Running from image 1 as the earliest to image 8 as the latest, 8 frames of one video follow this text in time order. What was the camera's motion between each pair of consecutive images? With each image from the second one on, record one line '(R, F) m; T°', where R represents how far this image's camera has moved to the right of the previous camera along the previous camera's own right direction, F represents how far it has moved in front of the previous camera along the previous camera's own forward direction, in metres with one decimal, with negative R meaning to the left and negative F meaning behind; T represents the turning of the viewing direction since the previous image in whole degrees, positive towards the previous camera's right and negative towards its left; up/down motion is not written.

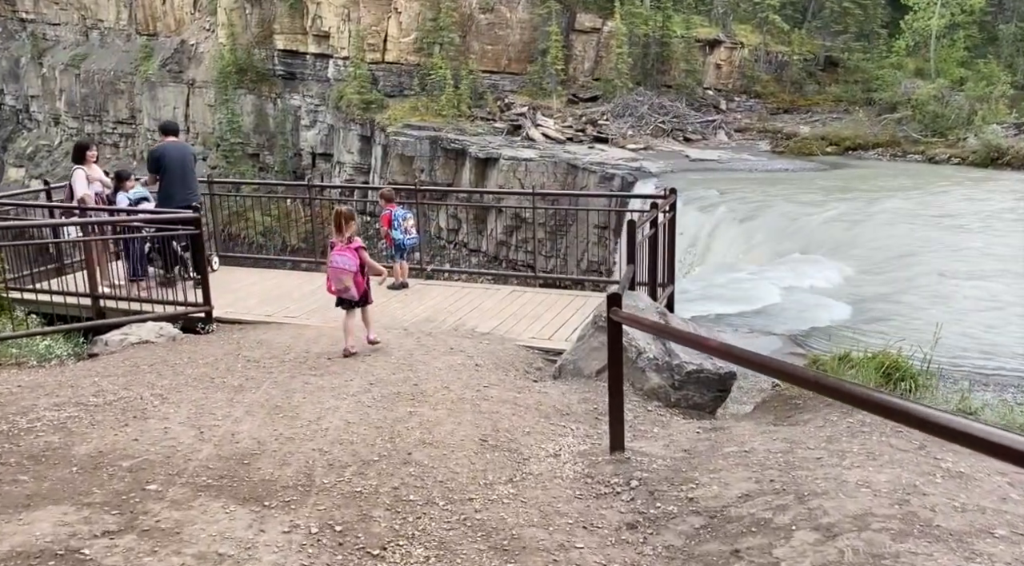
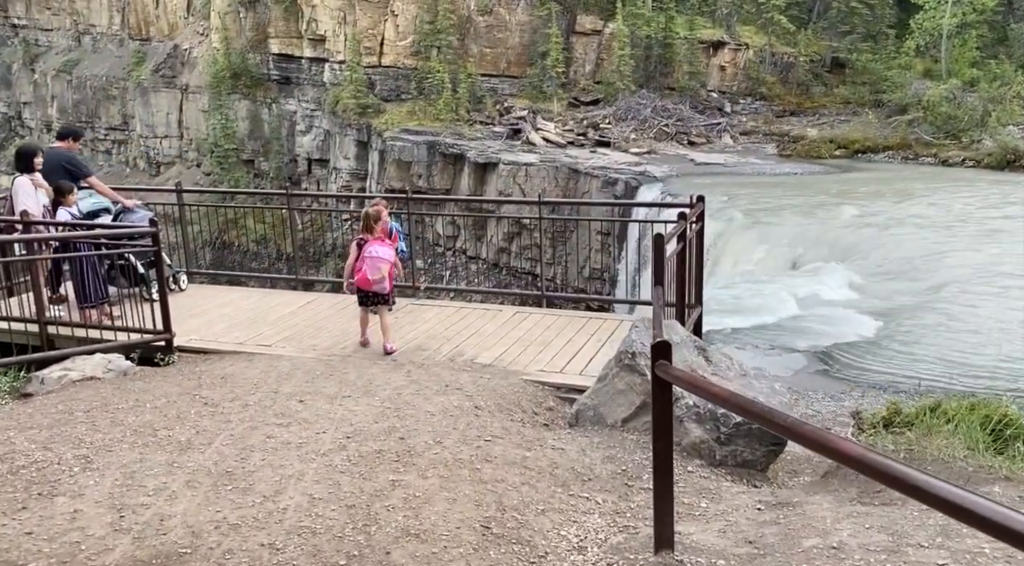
(0.0, +0.9) m; 0°
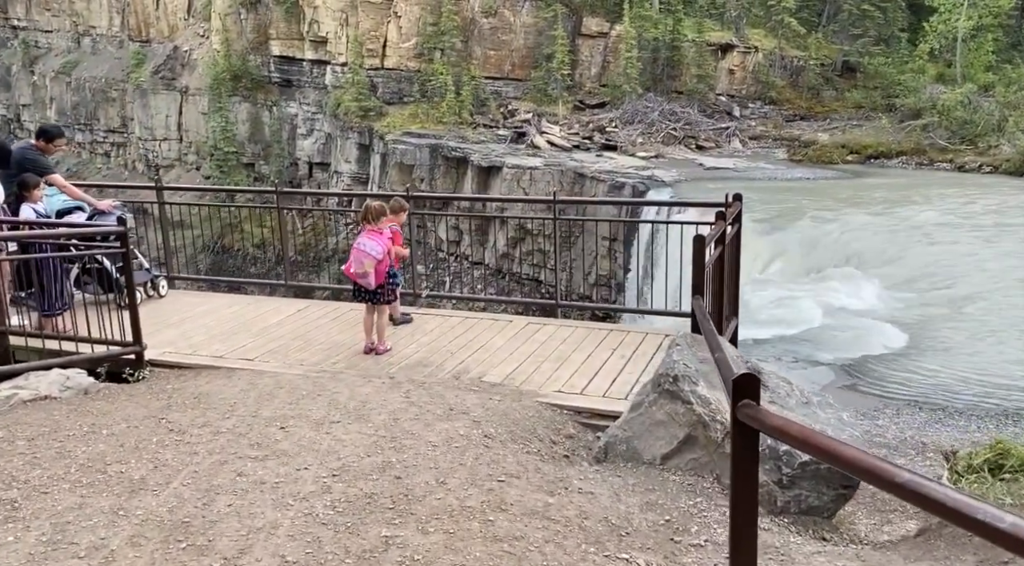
(-0.1, +0.7) m; 0°
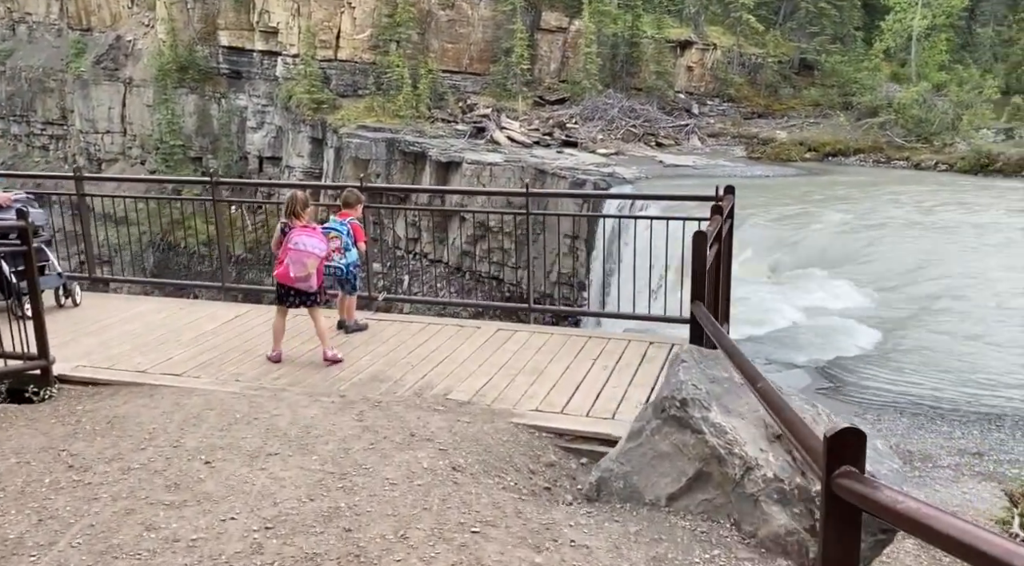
(-0.1, +0.6) m; +3°
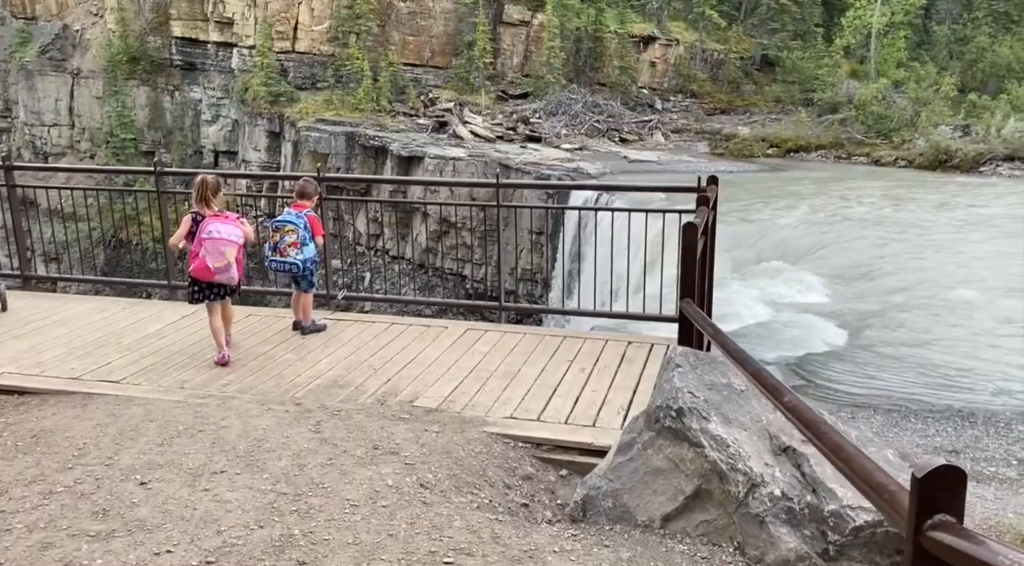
(0.0, +0.3) m; +3°
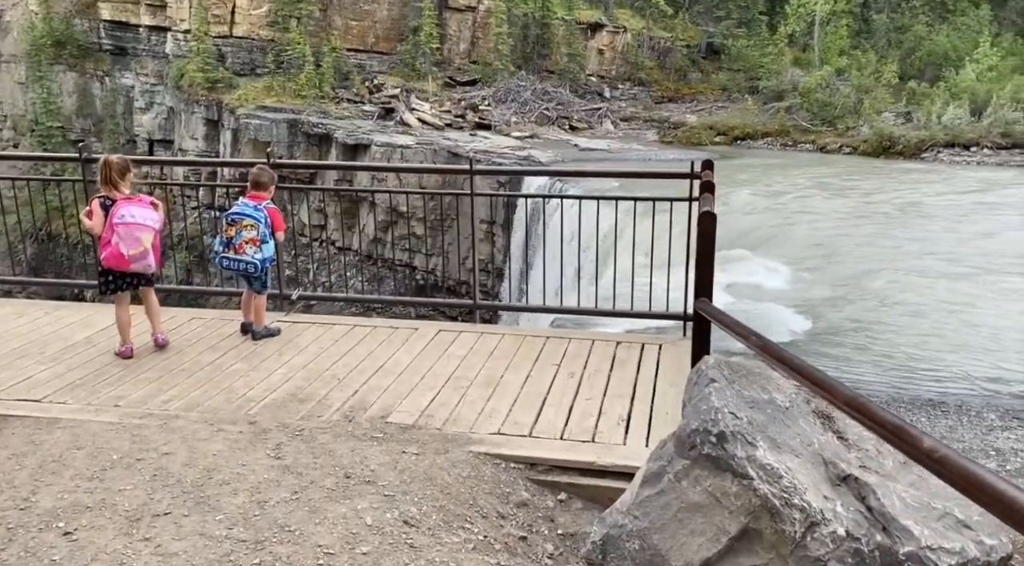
(-0.2, +0.5) m; +4°
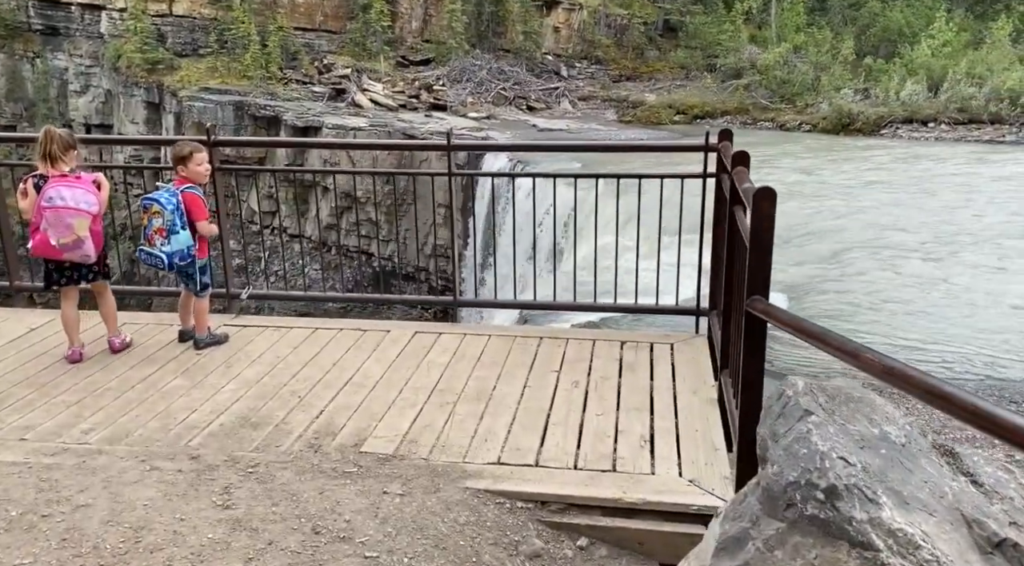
(-0.2, +0.6) m; +3°
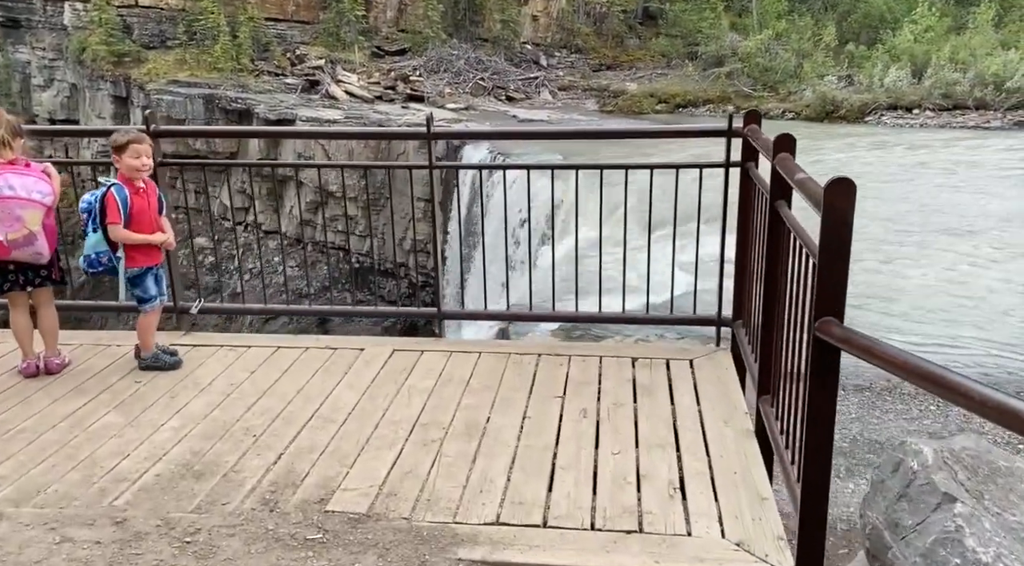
(-0.1, +0.6) m; +1°
